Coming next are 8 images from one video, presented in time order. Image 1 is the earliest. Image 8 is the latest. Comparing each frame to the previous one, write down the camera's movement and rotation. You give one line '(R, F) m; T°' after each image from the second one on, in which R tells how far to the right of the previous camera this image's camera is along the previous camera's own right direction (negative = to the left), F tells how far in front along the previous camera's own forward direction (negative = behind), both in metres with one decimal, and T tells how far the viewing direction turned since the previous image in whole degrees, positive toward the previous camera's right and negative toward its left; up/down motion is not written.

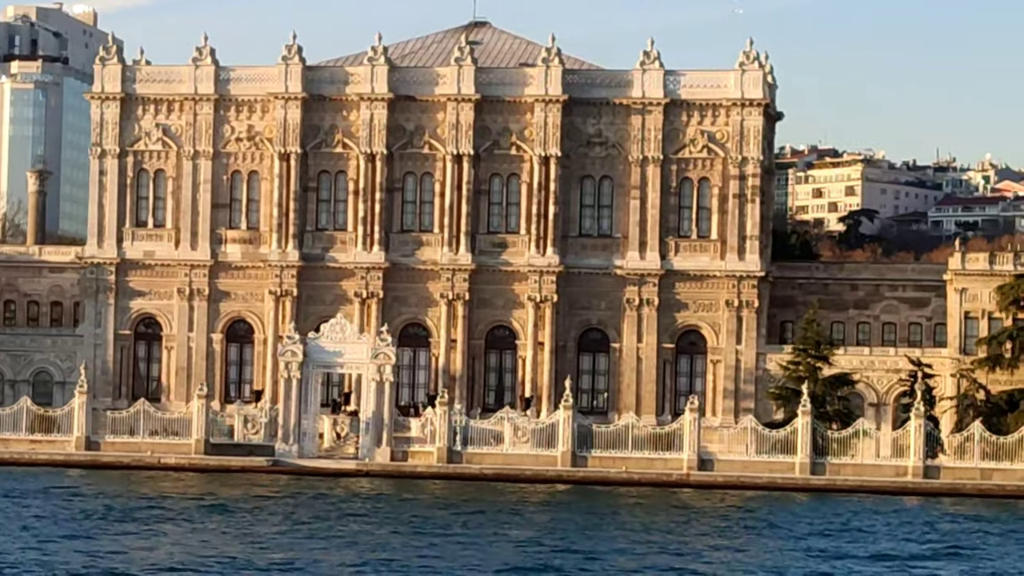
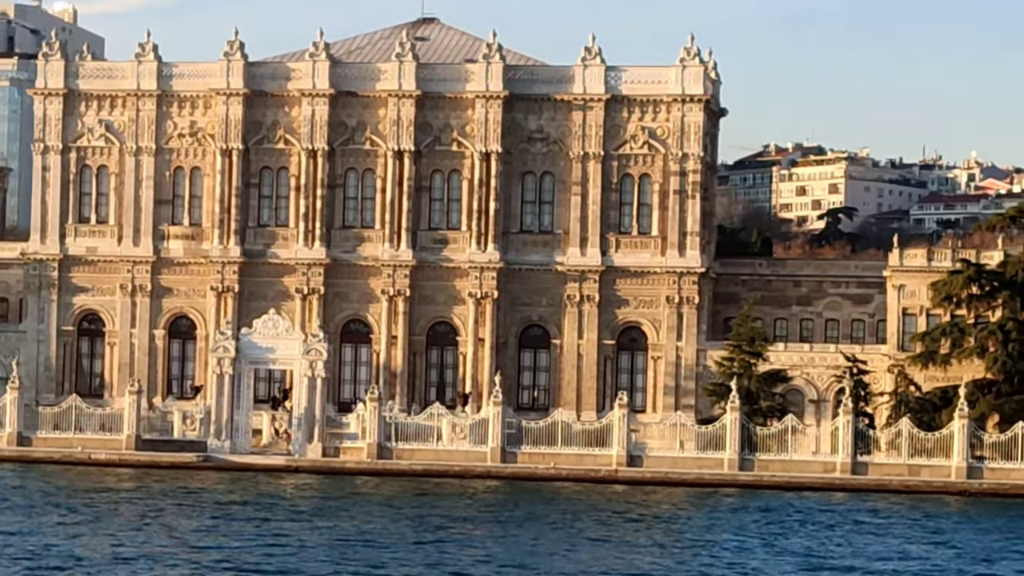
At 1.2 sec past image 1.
(+1.5, +0.1) m; 0°
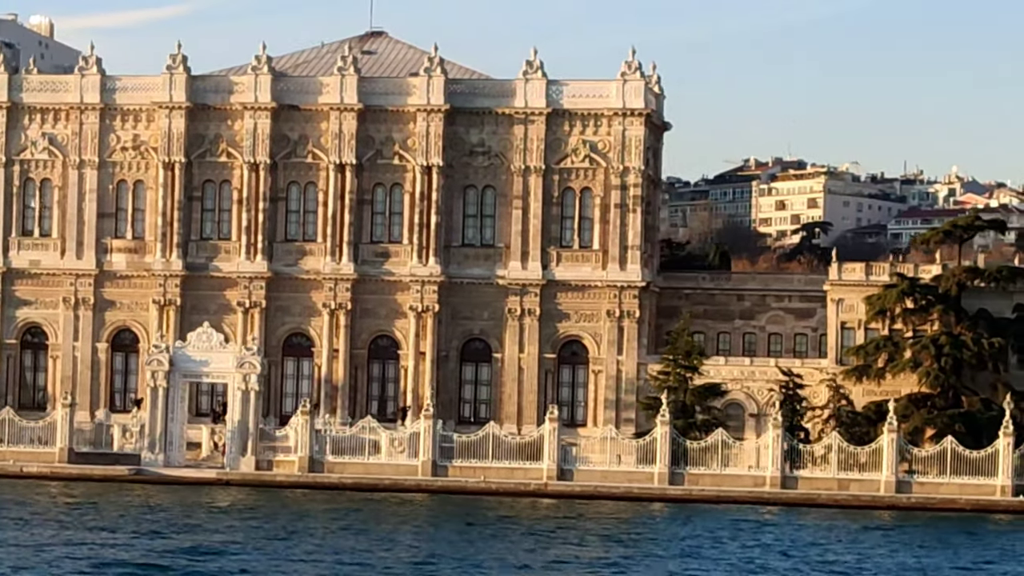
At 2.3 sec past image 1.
(+1.3, 0.0) m; 0°
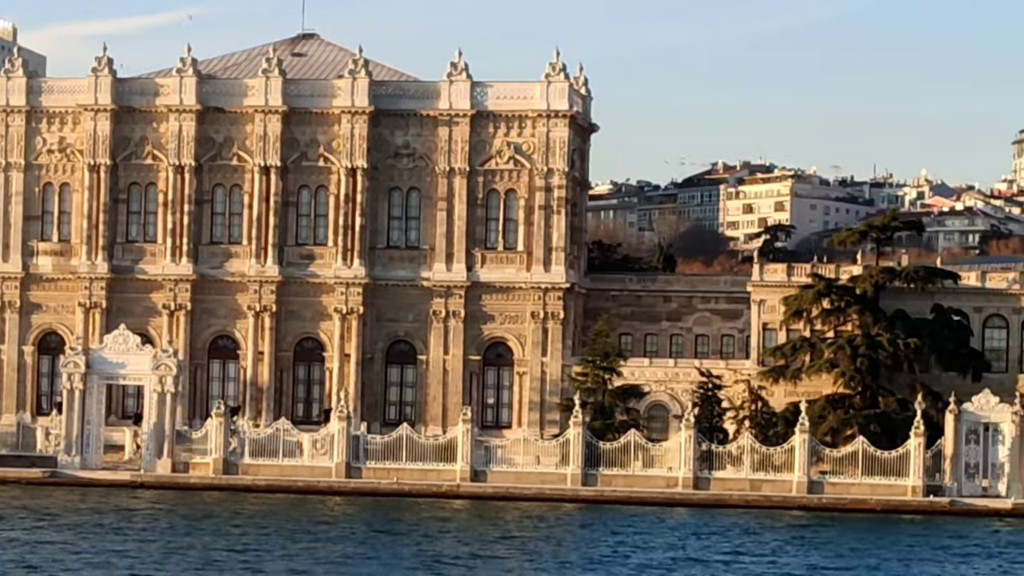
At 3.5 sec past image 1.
(+1.5, 0.0) m; 0°
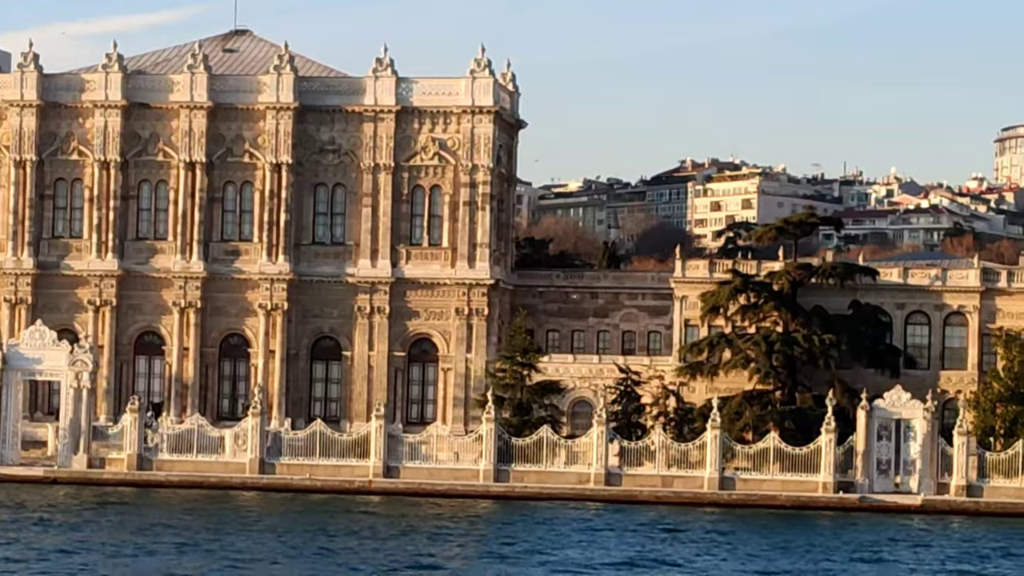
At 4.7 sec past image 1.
(+1.5, 0.0) m; 0°
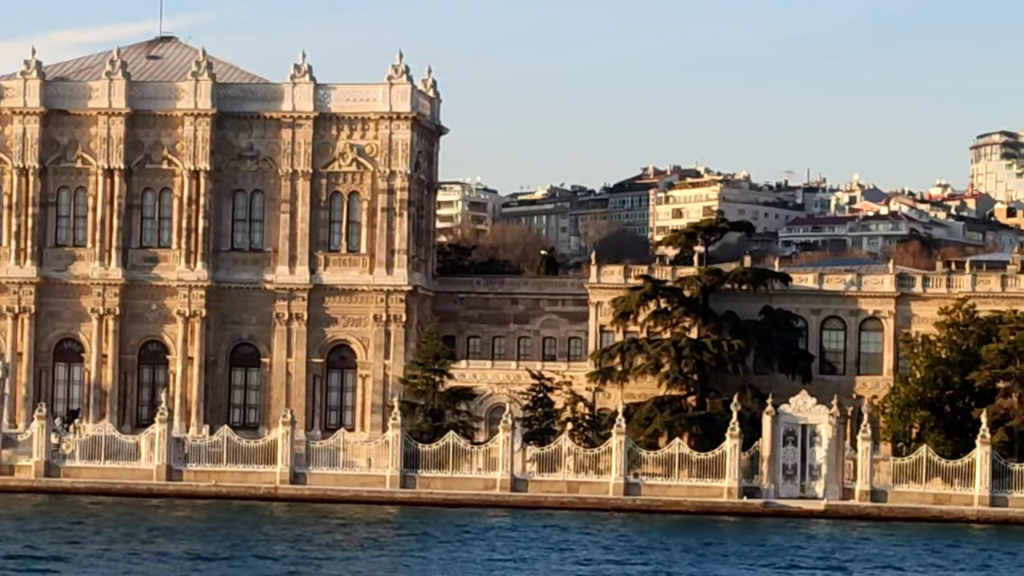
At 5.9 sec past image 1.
(+1.5, 0.0) m; 0°
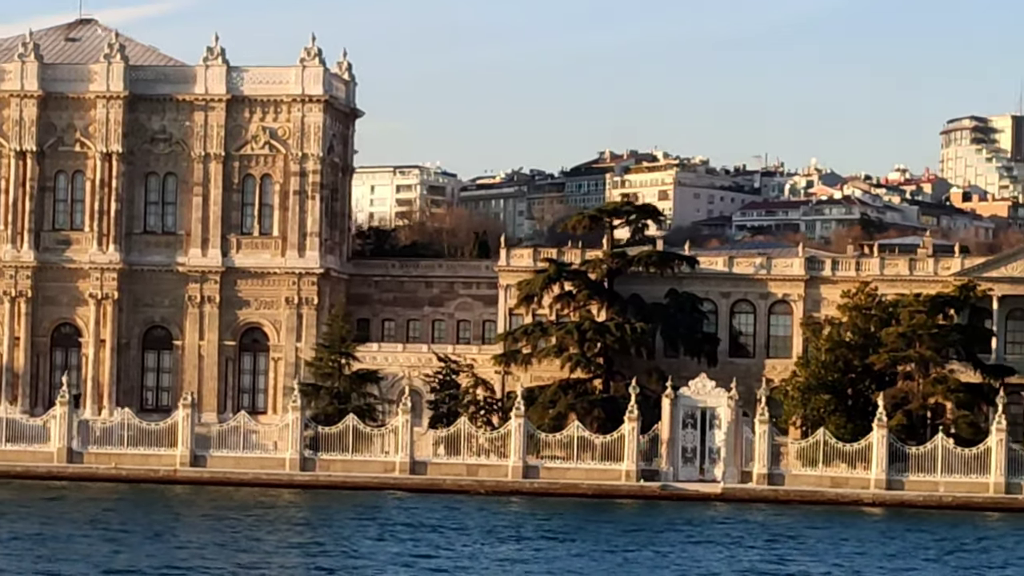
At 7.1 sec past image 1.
(+1.5, 0.0) m; 0°
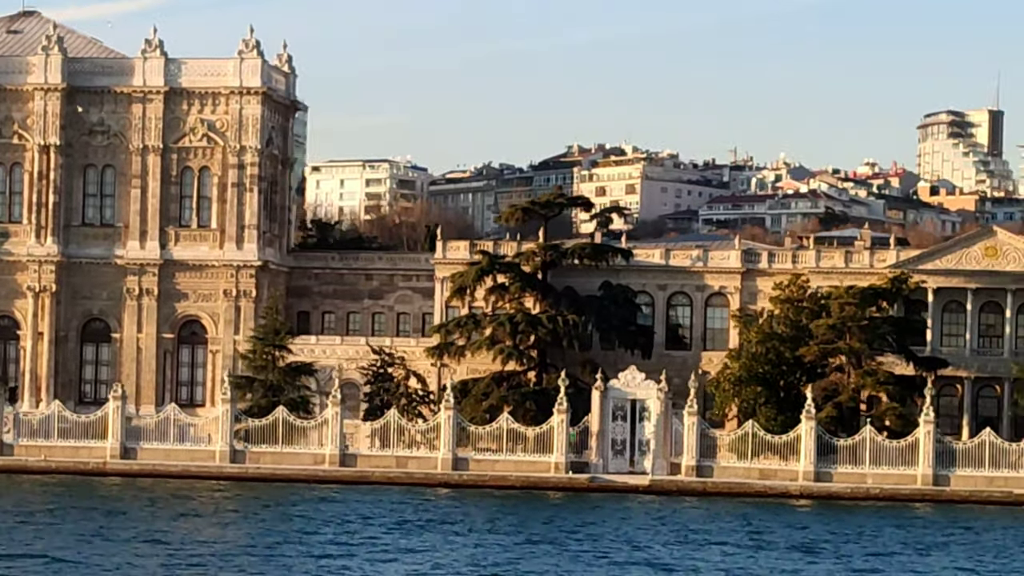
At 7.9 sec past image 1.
(+1.0, 0.0) m; 0°
